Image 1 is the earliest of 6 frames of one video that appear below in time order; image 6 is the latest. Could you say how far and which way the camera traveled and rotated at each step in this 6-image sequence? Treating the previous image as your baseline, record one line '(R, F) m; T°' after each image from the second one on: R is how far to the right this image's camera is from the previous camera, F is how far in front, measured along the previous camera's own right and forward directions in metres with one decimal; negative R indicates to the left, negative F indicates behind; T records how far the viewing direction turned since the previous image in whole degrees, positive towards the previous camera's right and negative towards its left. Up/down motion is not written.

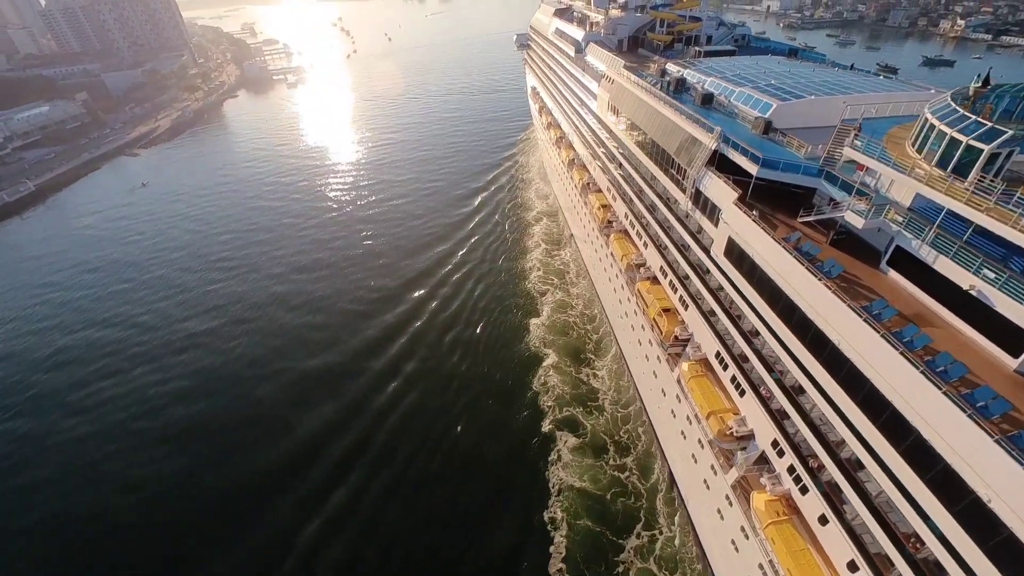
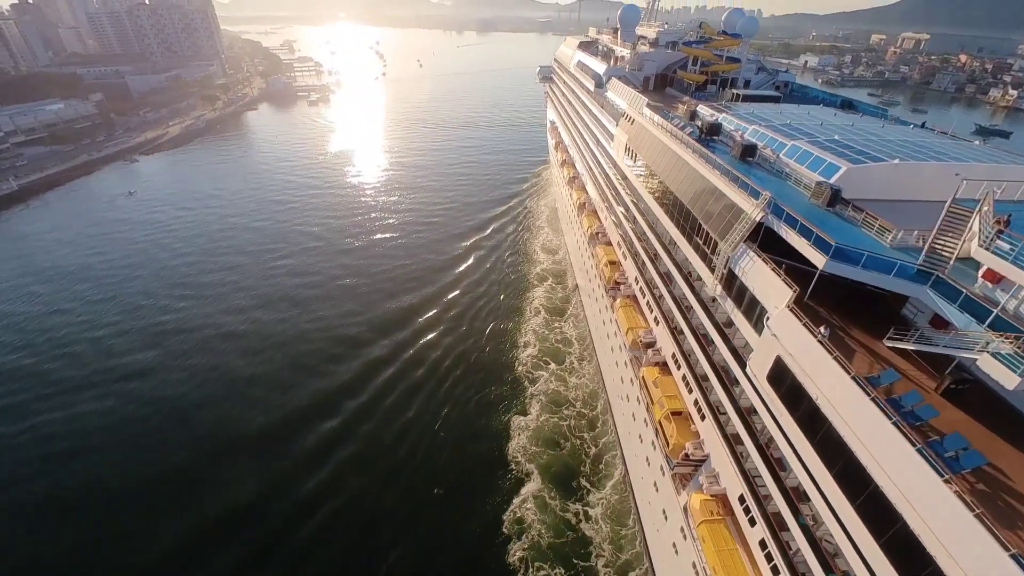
(+1.4, +4.4) m; -2°
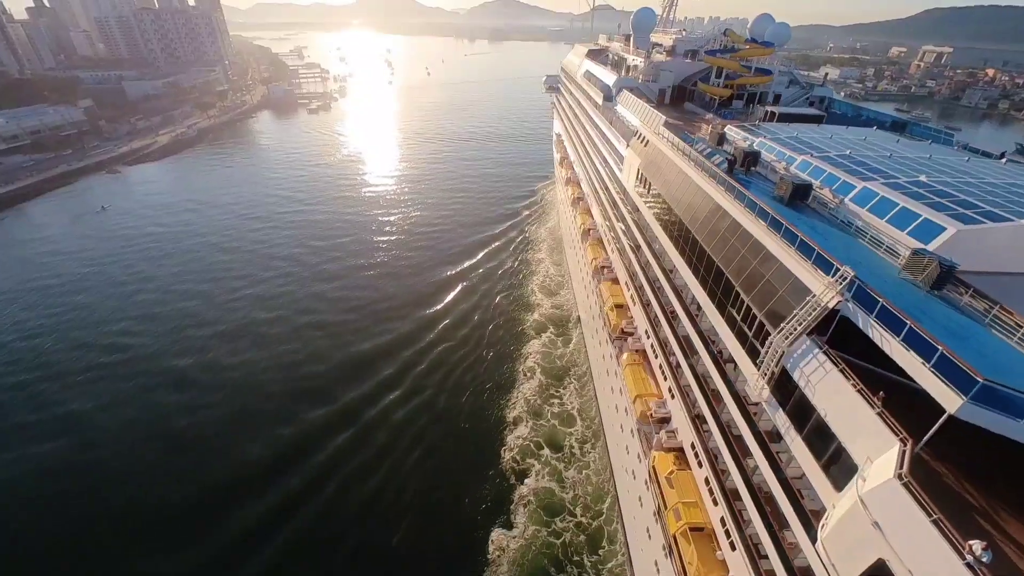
(+0.9, +3.6) m; -1°
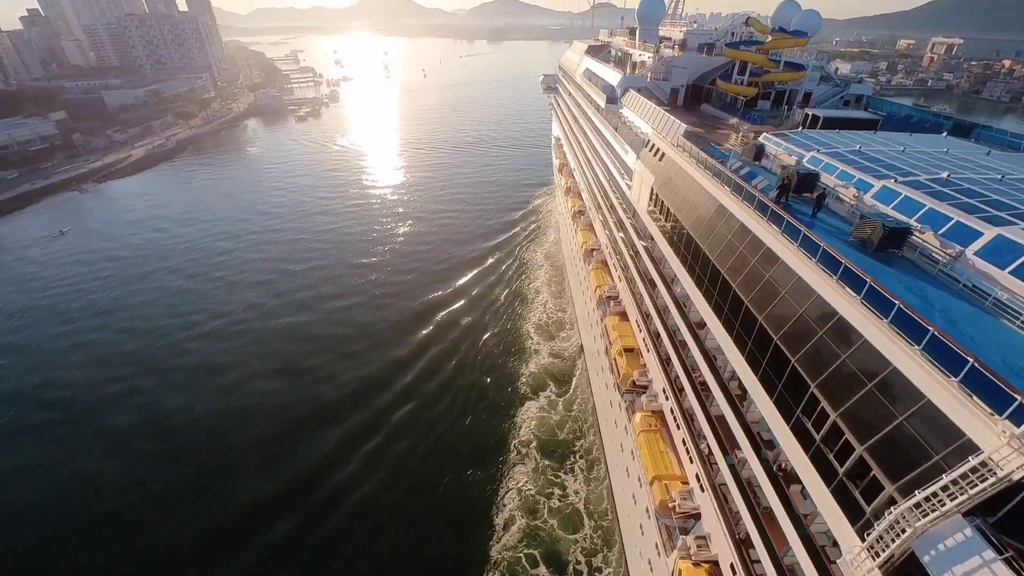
(+0.6, +3.5) m; -1°
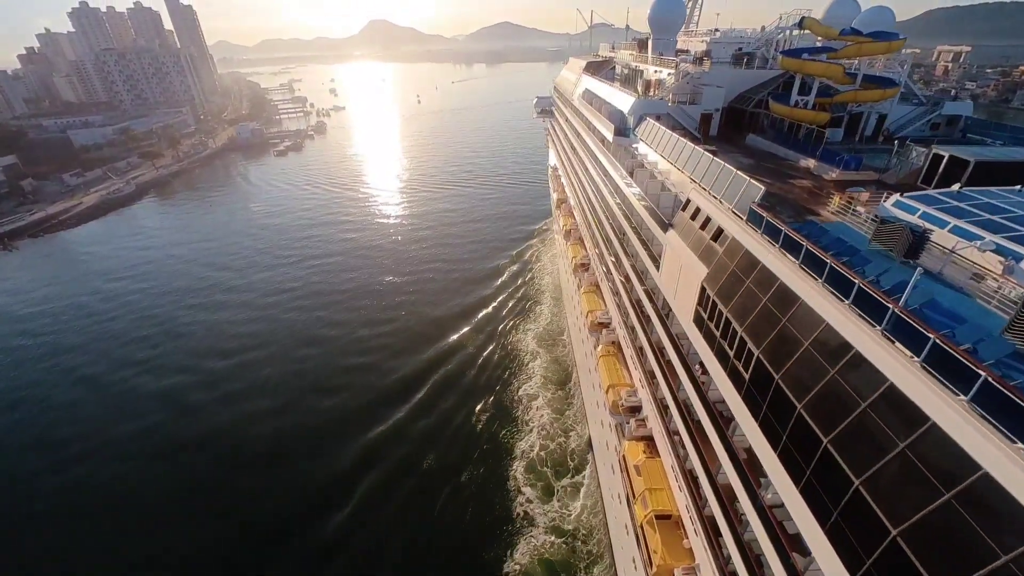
(+1.0, +5.9) m; -1°
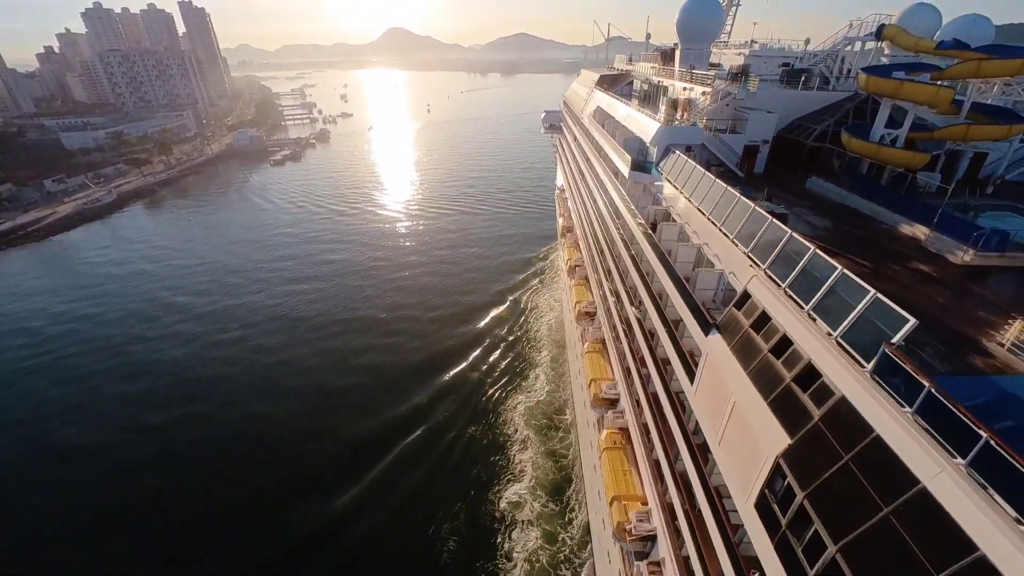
(+0.7, +3.6) m; -1°
